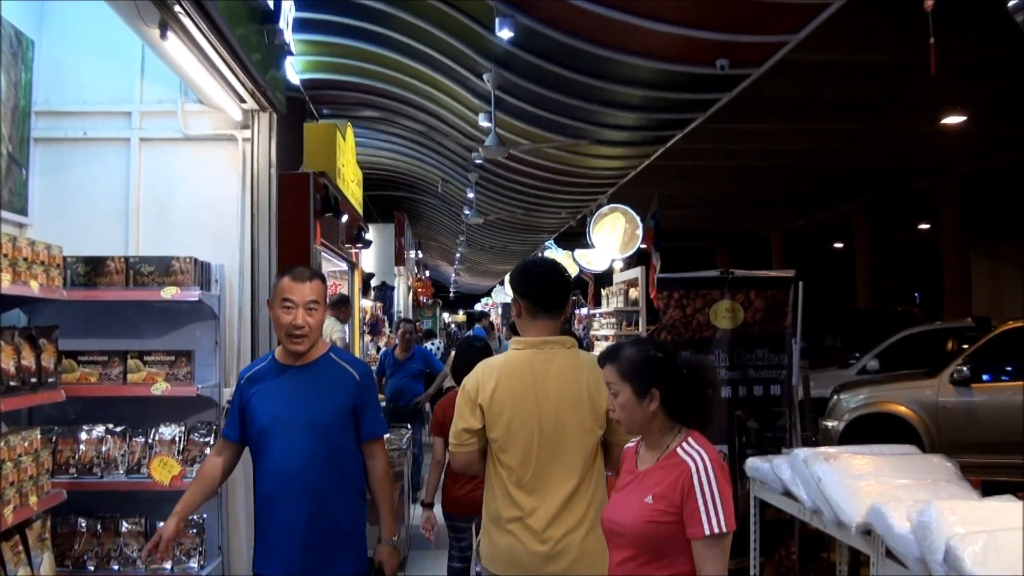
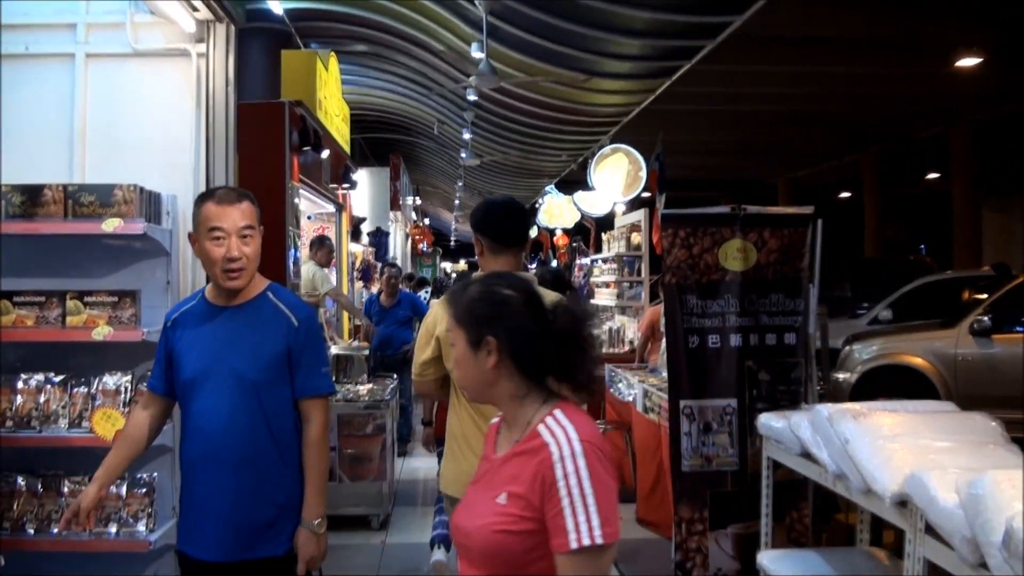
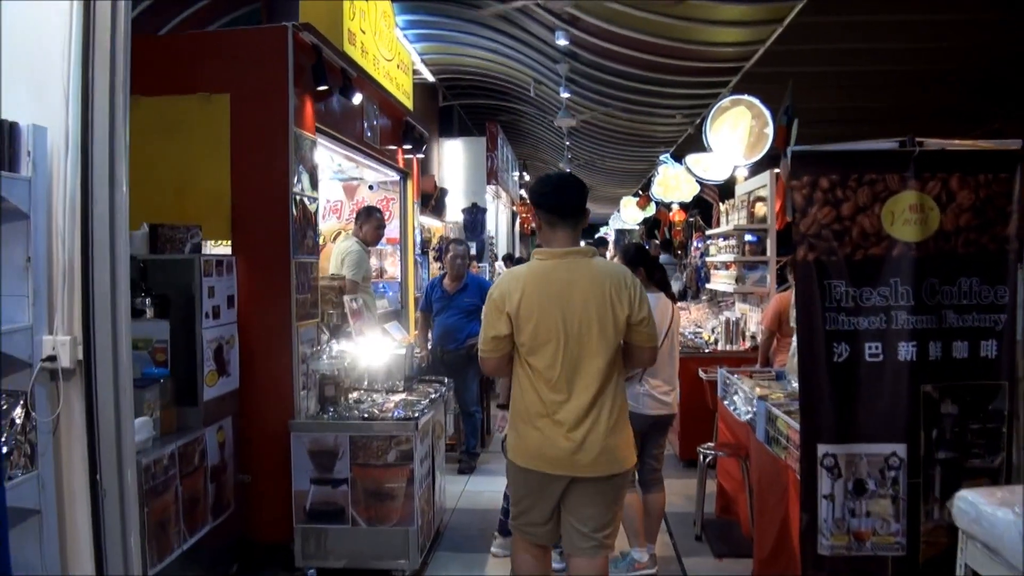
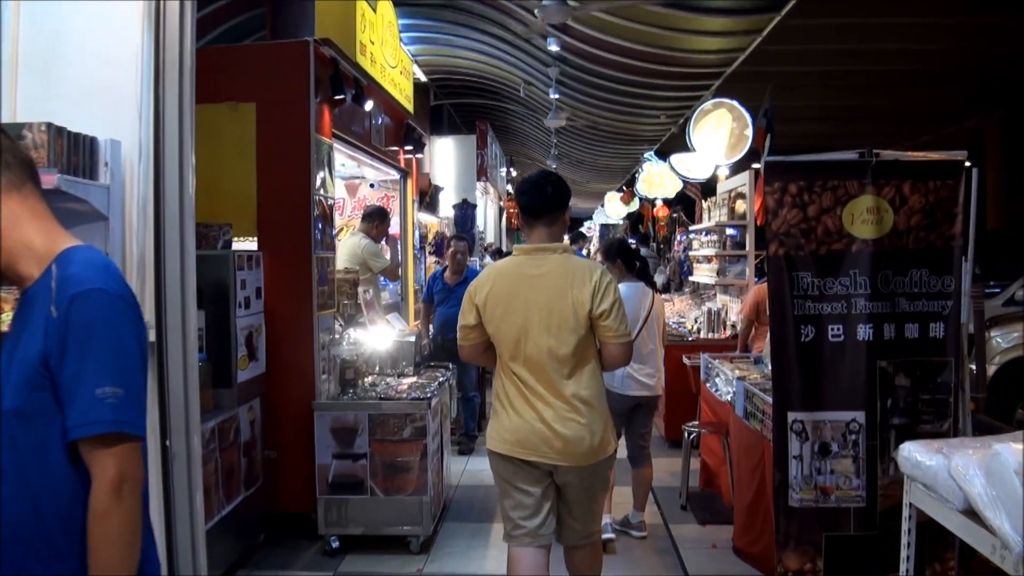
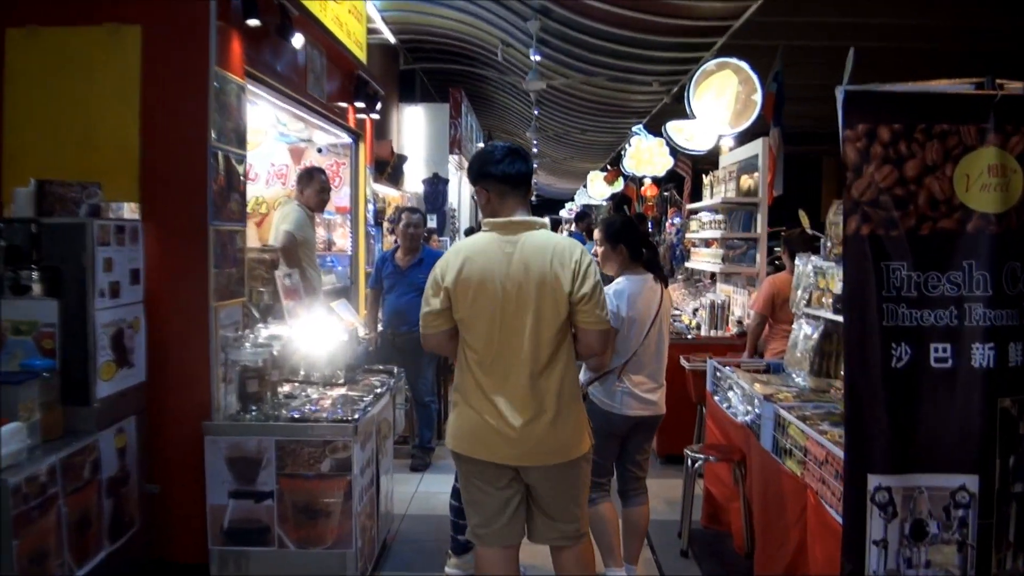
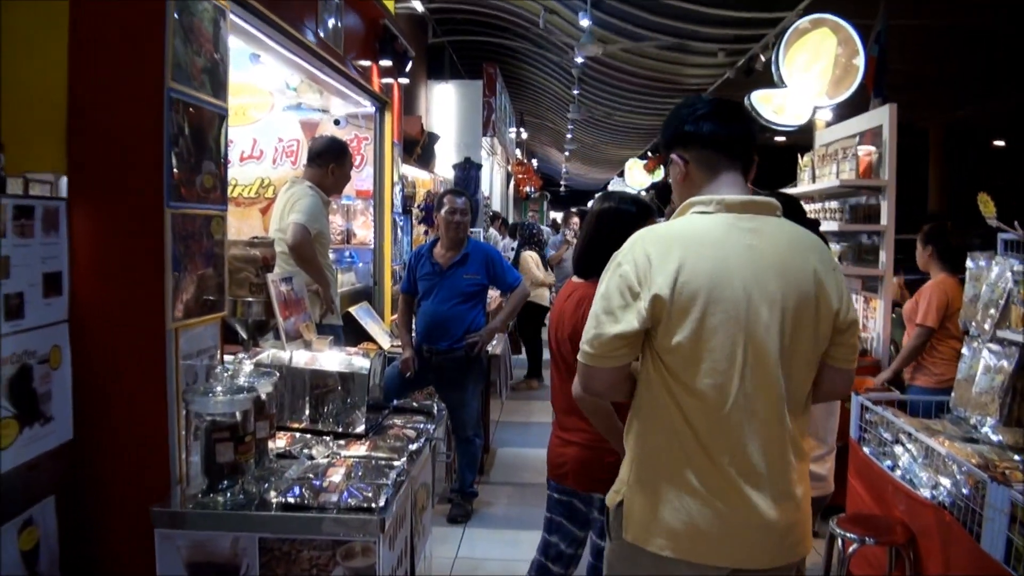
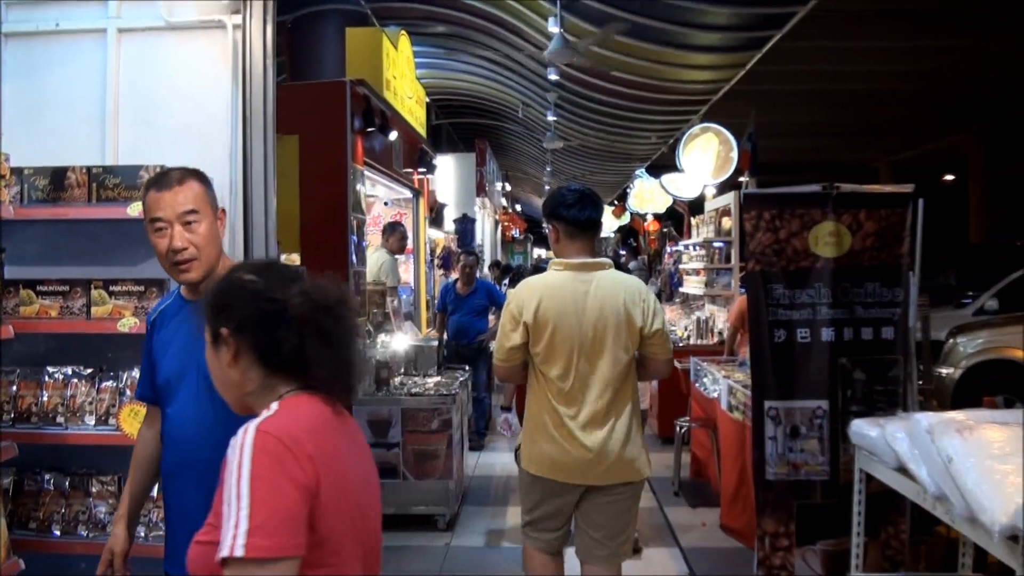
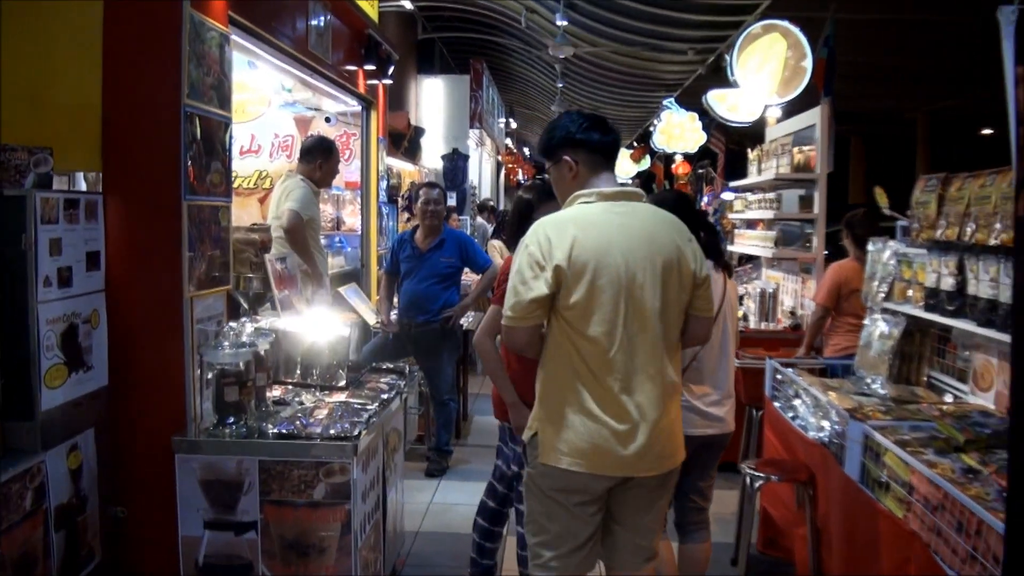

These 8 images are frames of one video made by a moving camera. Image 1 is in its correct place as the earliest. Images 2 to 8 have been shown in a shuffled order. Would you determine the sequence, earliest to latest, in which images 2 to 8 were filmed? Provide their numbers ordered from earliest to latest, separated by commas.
2, 7, 4, 3, 5, 8, 6
